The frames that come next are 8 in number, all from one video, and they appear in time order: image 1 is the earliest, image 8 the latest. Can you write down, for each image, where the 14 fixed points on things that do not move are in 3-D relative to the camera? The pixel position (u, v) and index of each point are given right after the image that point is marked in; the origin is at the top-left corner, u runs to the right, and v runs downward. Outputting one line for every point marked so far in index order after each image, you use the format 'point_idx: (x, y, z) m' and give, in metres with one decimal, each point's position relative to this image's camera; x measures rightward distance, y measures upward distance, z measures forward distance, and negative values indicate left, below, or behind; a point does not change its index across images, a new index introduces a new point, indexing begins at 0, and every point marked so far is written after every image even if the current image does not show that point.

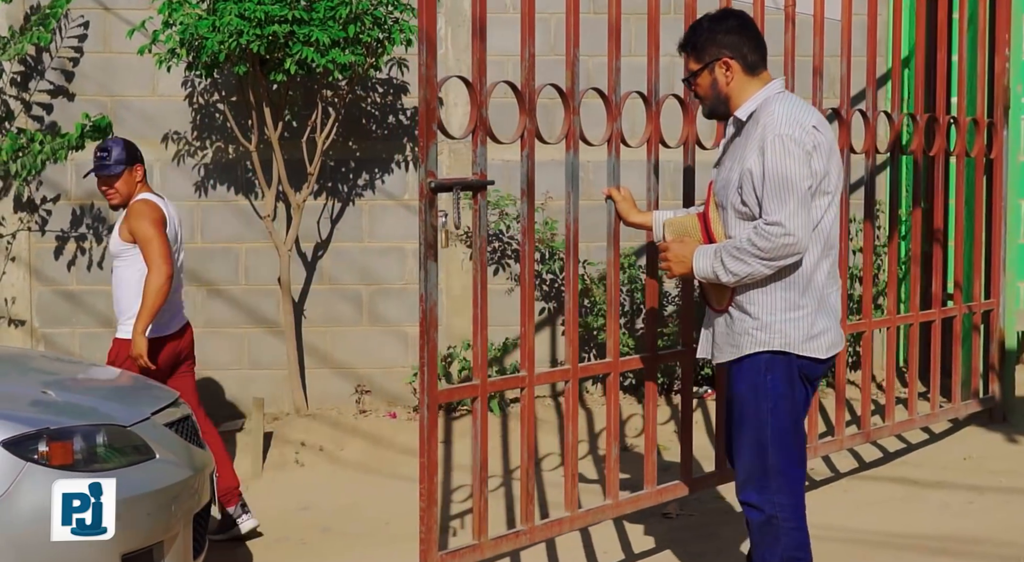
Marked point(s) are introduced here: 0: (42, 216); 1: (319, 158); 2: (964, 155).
0: (-2.9, +0.4, +5.6) m
1: (-1.1, +0.7, +5.3) m
2: (+2.3, +0.6, +4.7) m
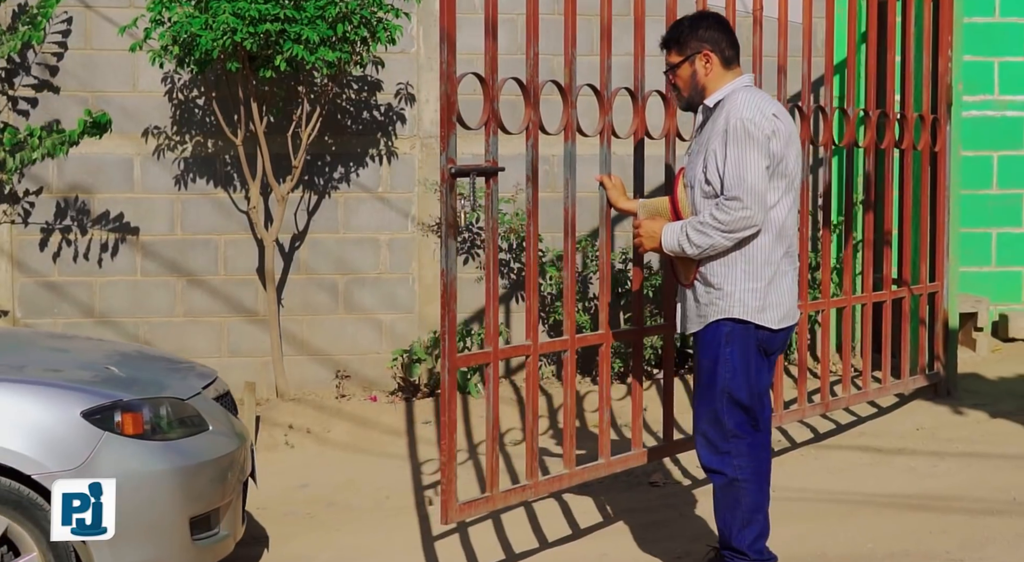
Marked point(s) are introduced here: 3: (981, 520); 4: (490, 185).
0: (-3.0, +0.4, +5.7) m
1: (-1.2, +0.8, +5.5) m
2: (+2.2, +0.7, +5.1) m
3: (+1.9, -1.0, +3.8) m
4: (-0.1, +0.4, +3.3) m
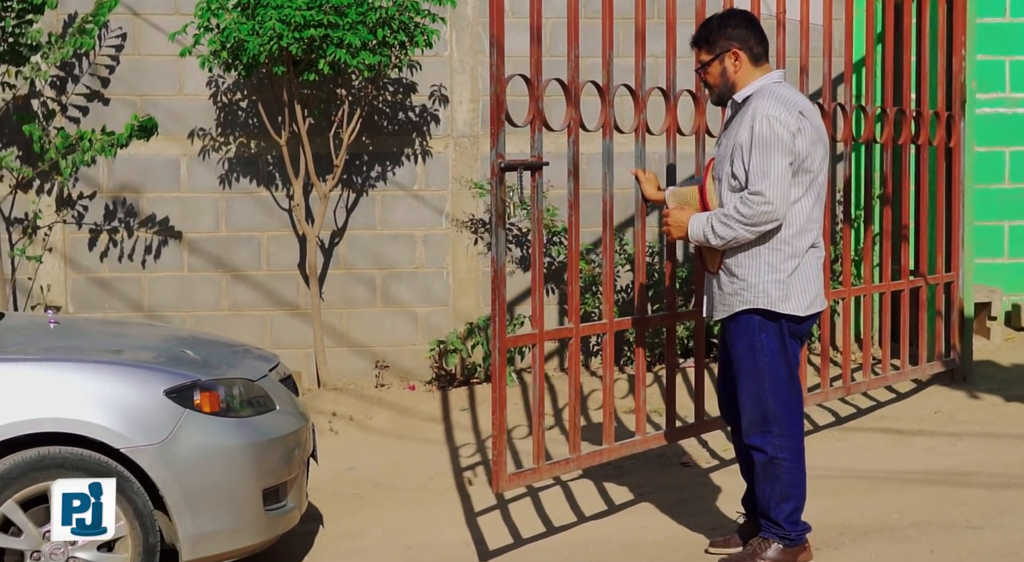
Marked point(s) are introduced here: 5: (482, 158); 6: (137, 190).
0: (-2.8, +0.5, +6.0) m
1: (-1.0, +0.8, +5.8) m
2: (+2.4, +0.8, +5.3) m
3: (+2.1, -0.9, +4.0) m
4: (+0.1, +0.4, +3.6) m
5: (-0.2, +0.8, +6.3) m
6: (-2.4, +0.6, +6.0) m
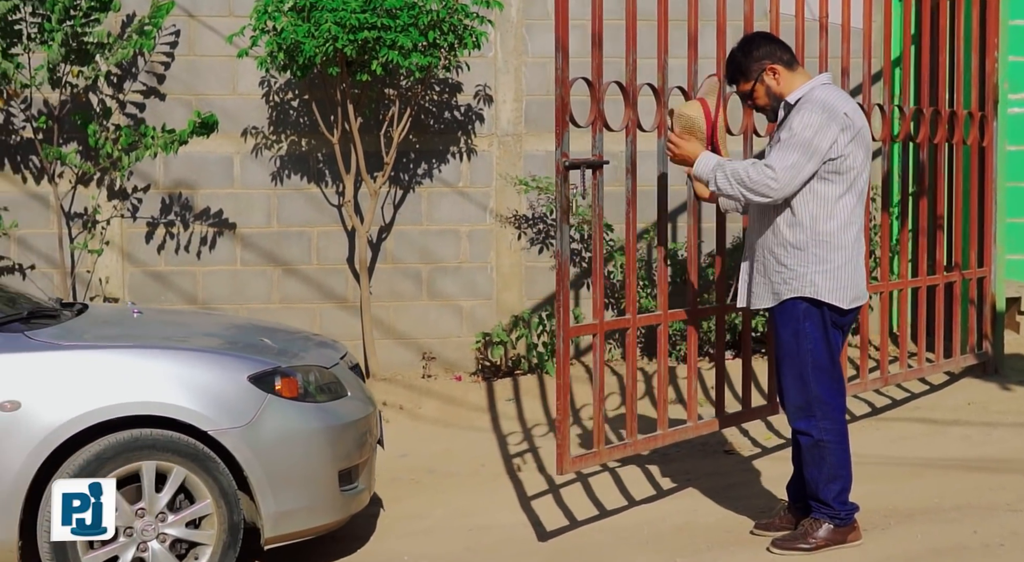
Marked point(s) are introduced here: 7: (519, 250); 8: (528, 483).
0: (-2.5, +0.5, +6.2) m
1: (-0.8, +0.8, +5.9) m
2: (+2.7, +0.8, +5.4) m
3: (+2.4, -0.9, +4.1) m
4: (+0.3, +0.4, +3.7) m
5: (+0.1, +0.9, +6.4) m
6: (-2.2, +0.6, +6.2) m
7: (0.0, +0.2, +6.5) m
8: (+0.1, -1.1, +4.8) m
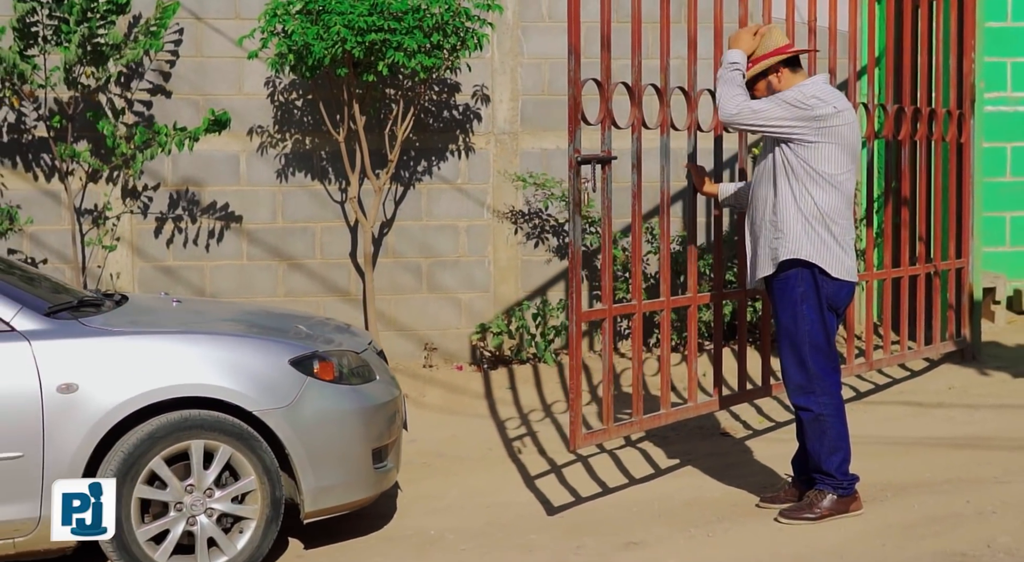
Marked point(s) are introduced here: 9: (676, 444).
0: (-2.5, +0.5, +6.3) m
1: (-0.8, +0.9, +6.2) m
2: (+2.7, +0.9, +5.8) m
3: (+2.4, -0.8, +4.5) m
4: (+0.4, +0.5, +4.0) m
5: (+0.1, +0.9, +6.7) m
6: (-2.2, +0.7, +6.4) m
7: (0.0, +0.3, +6.7) m
8: (+0.1, -1.0, +5.1) m
9: (+0.9, -0.9, +5.2) m
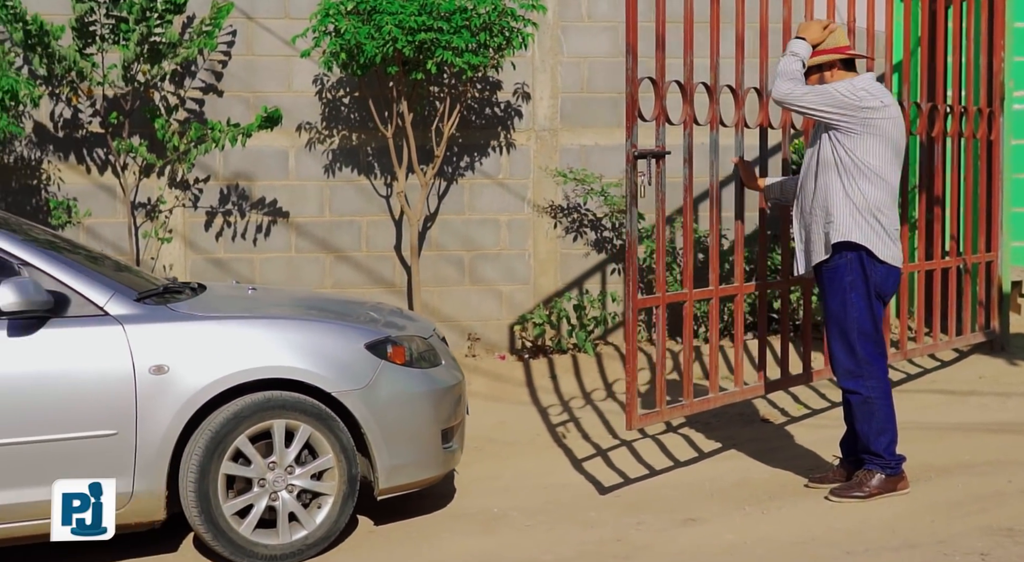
0: (-2.2, +0.6, +6.5) m
1: (-0.5, +0.9, +6.4) m
2: (+3.0, +0.9, +5.9) m
3: (+2.7, -0.8, +4.6) m
4: (+0.7, +0.5, +4.2) m
5: (+0.4, +1.0, +6.9) m
6: (-1.9, +0.7, +6.6) m
7: (+0.3, +0.3, +6.9) m
8: (+0.4, -1.0, +5.3) m
9: (+1.2, -0.9, +5.4) m
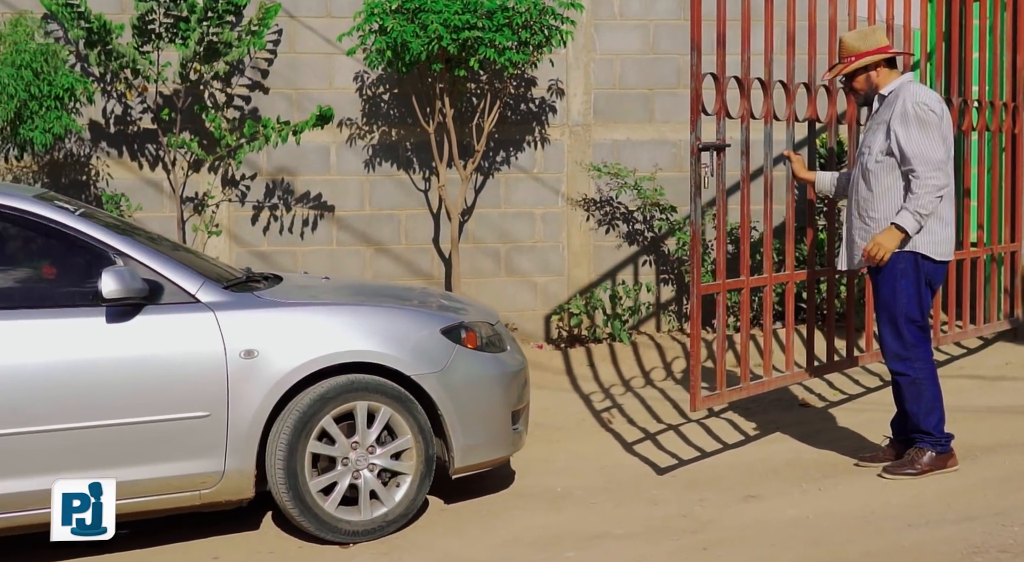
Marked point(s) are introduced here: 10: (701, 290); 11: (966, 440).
0: (-2.0, +0.7, +6.7) m
1: (-0.2, +1.0, +6.5) m
2: (+3.2, +1.0, +6.2) m
3: (+3.0, -0.7, +4.9) m
4: (+1.0, +0.6, +4.4) m
5: (+0.6, +1.0, +7.1) m
6: (-1.6, +0.8, +6.8) m
7: (+0.6, +0.4, +7.1) m
8: (+0.7, -0.9, +5.5) m
9: (+1.5, -0.8, +5.6) m
10: (+0.9, 0.0, +4.5) m
11: (+2.3, -0.8, +4.6) m
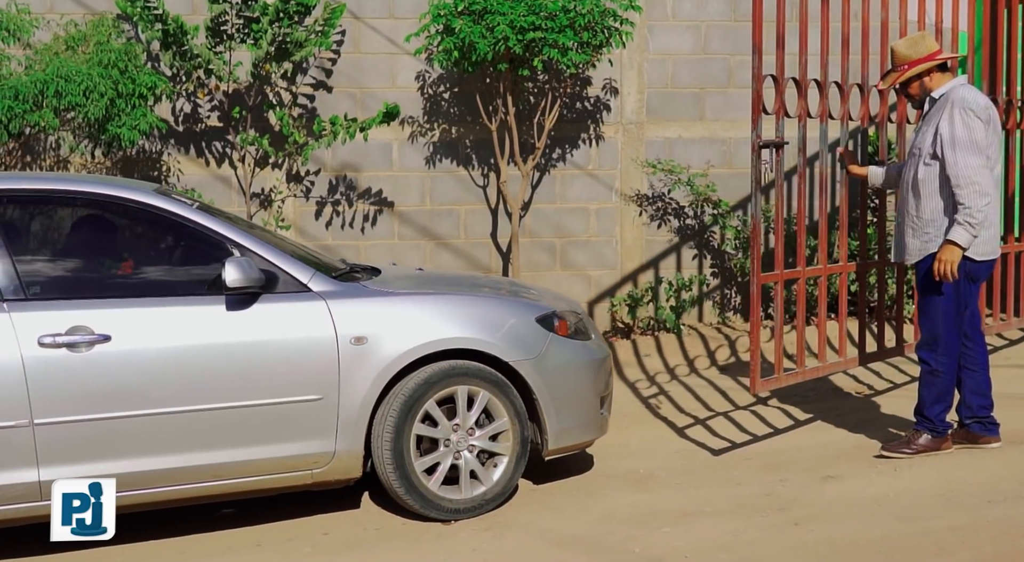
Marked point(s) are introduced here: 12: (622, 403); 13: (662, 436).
0: (-1.5, +0.7, +6.9) m
1: (+0.2, +1.1, +6.7) m
2: (+3.7, +1.0, +6.3) m
3: (+3.4, -0.7, +5.0) m
4: (+1.4, +0.6, +4.6) m
5: (+1.1, +1.1, +7.3) m
6: (-1.2, +0.8, +7.0) m
7: (+1.0, +0.4, +7.3) m
8: (+1.1, -0.9, +5.7) m
9: (+1.9, -0.8, +5.8) m
10: (+1.3, 0.0, +4.7) m
11: (+2.7, -0.8, +4.8) m
12: (+0.7, -0.8, +6.0) m
13: (+0.9, -0.9, +5.3) m
